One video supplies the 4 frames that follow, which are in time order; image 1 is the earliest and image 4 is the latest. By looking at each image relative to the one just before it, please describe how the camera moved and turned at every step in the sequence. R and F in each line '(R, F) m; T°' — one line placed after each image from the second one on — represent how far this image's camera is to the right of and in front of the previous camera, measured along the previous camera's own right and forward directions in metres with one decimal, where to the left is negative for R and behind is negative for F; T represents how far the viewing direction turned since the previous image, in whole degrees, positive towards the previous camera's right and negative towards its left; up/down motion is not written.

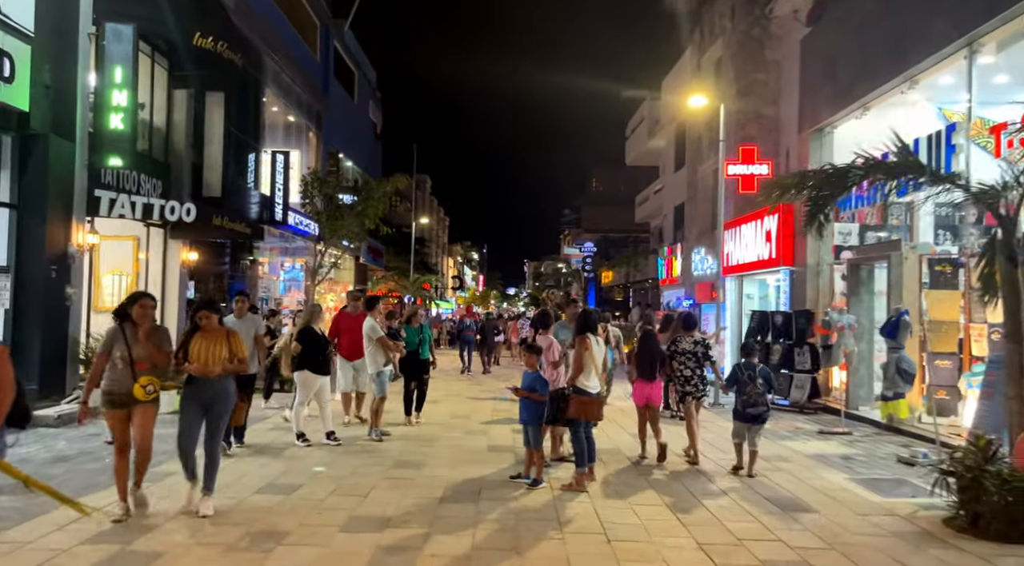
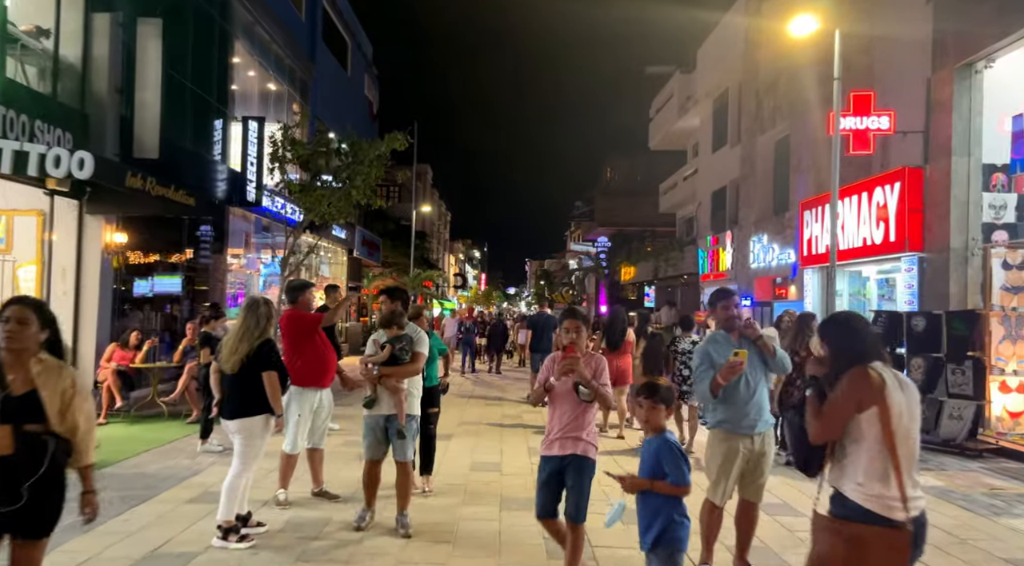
(-0.5, +3.9) m; 0°
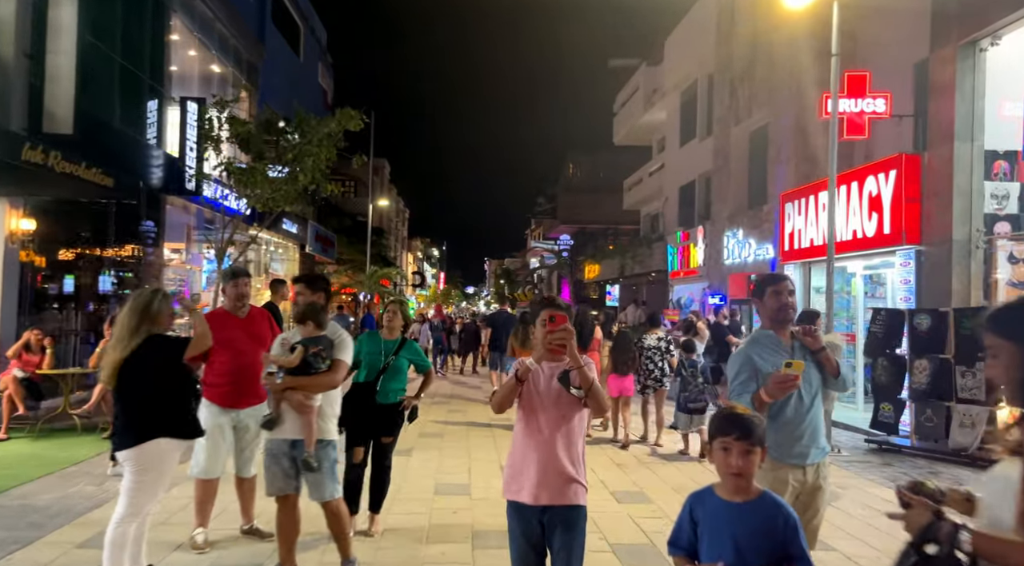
(-0.1, +1.1) m; +3°
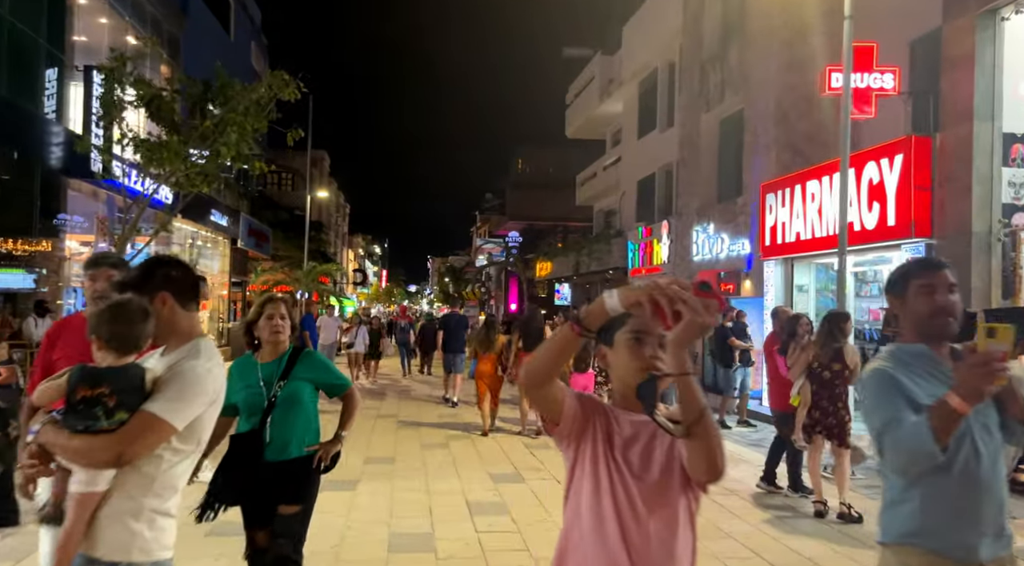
(-0.2, +1.5) m; +4°
